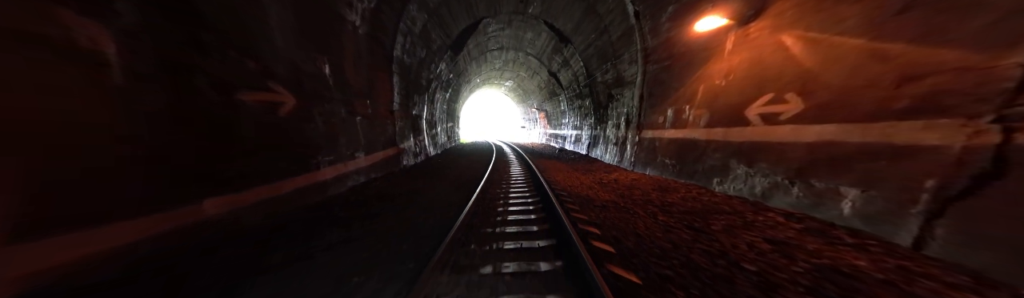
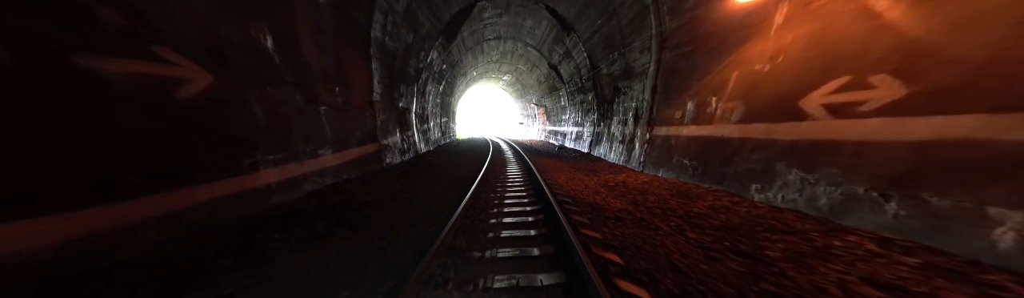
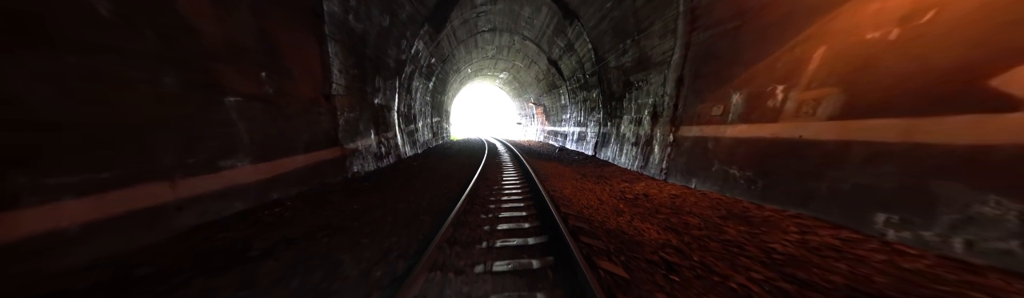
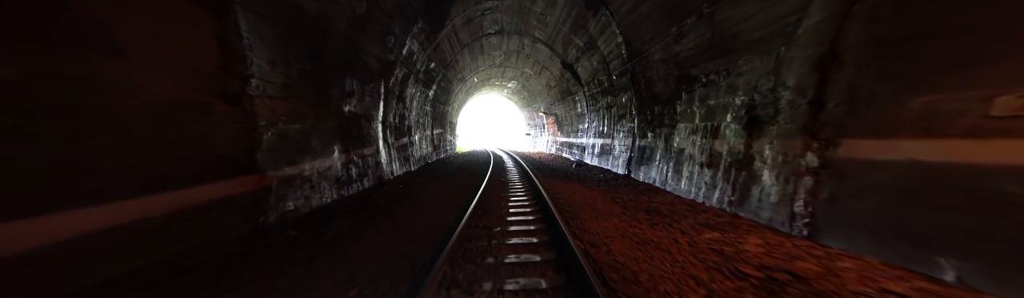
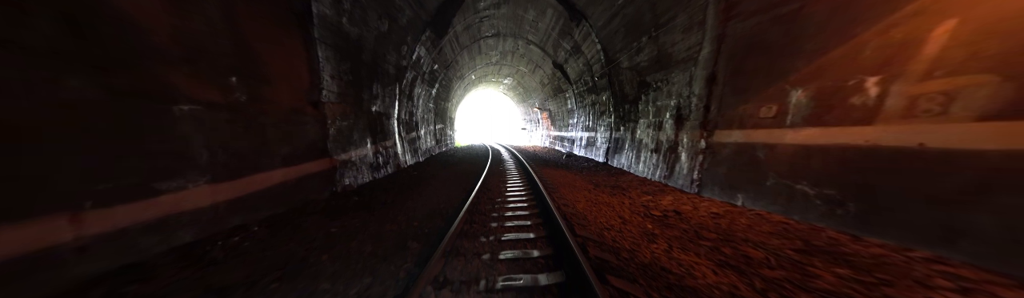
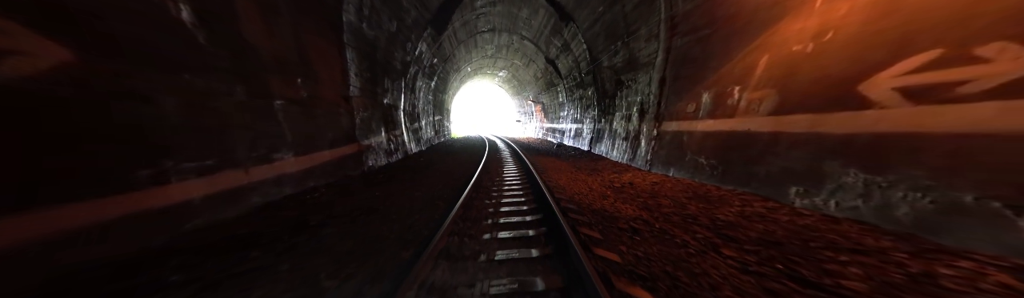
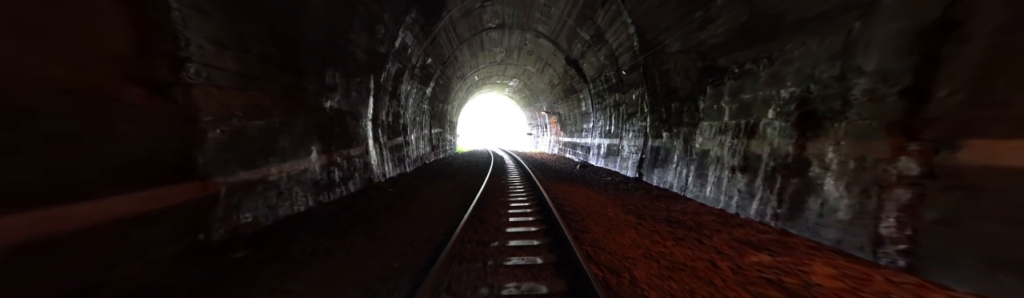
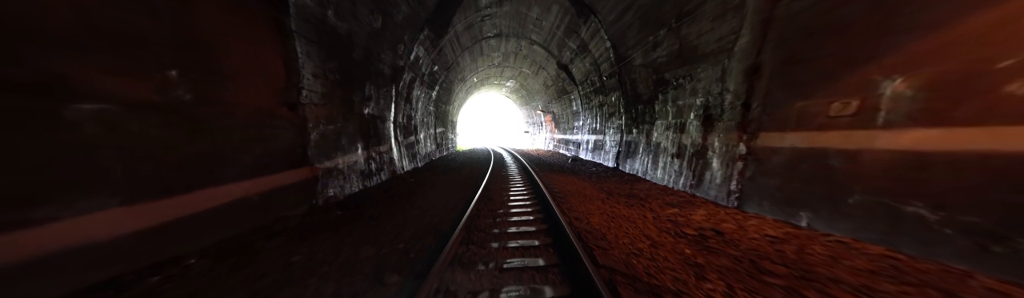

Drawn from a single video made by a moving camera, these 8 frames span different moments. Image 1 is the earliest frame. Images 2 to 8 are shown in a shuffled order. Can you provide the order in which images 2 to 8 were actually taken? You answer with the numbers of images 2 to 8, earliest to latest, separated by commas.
2, 6, 3, 5, 8, 4, 7
